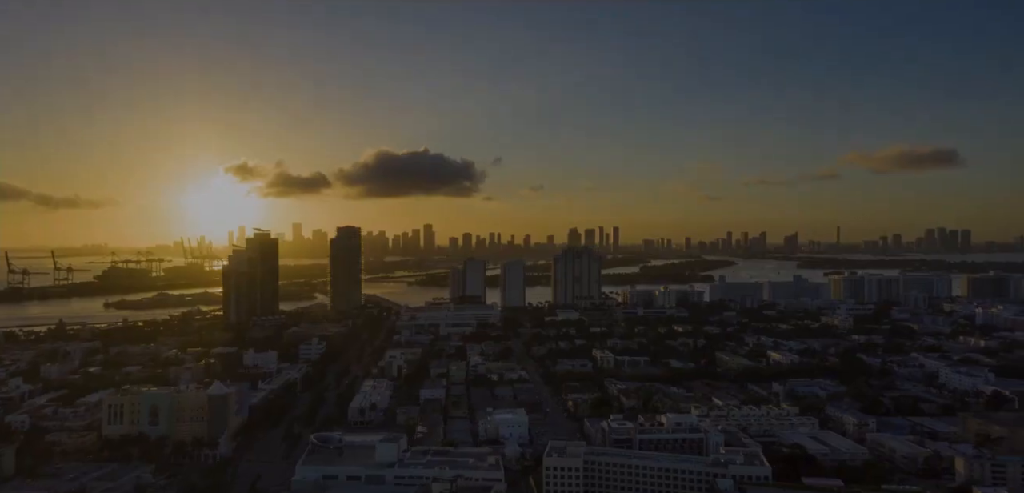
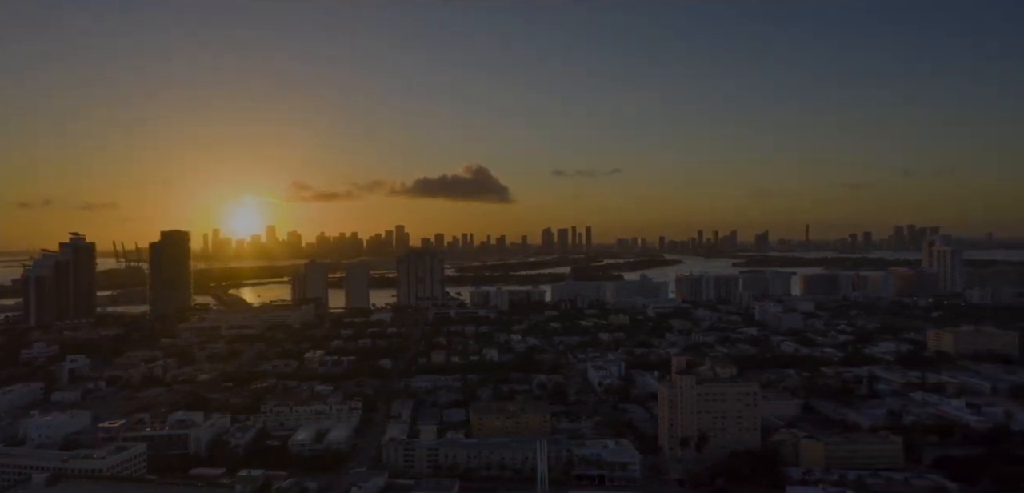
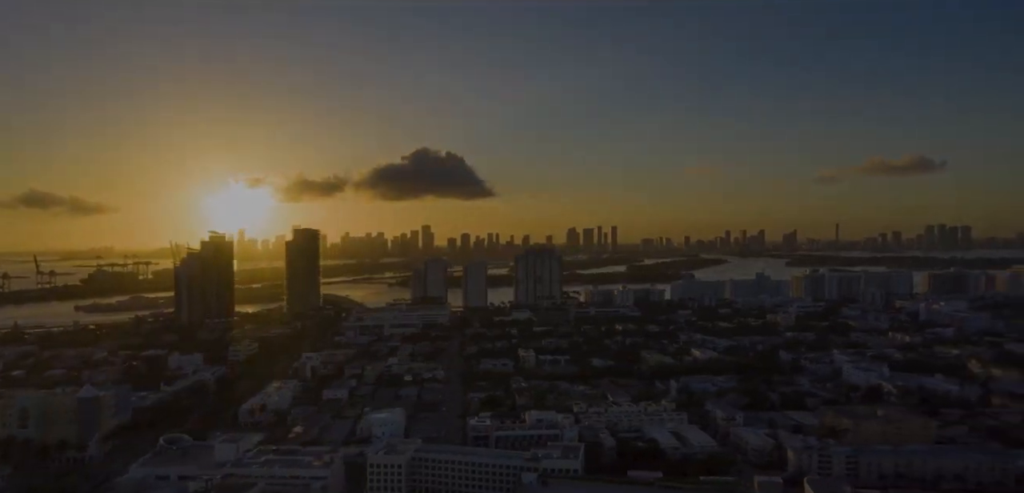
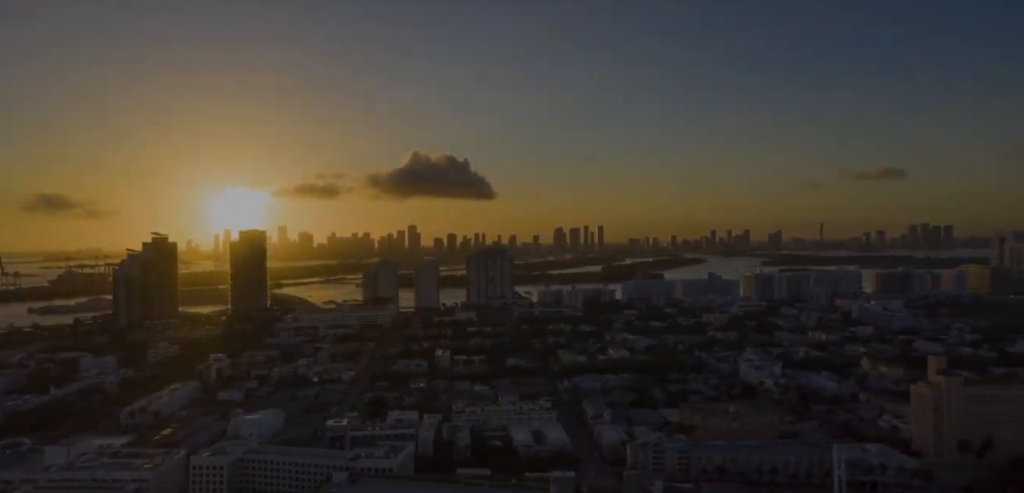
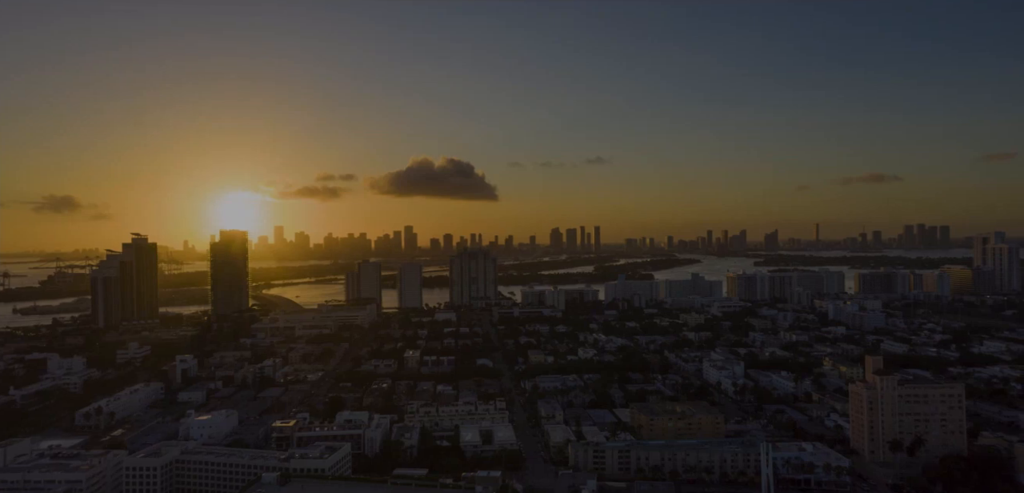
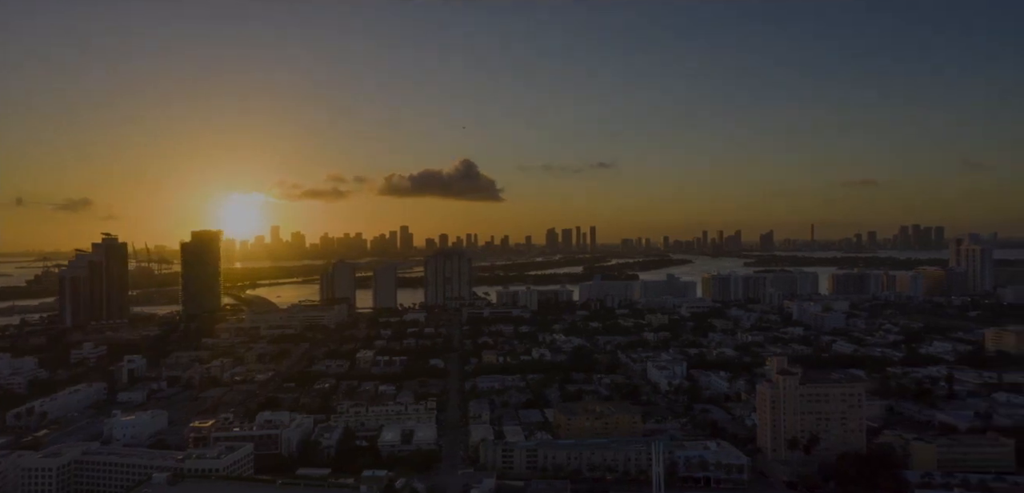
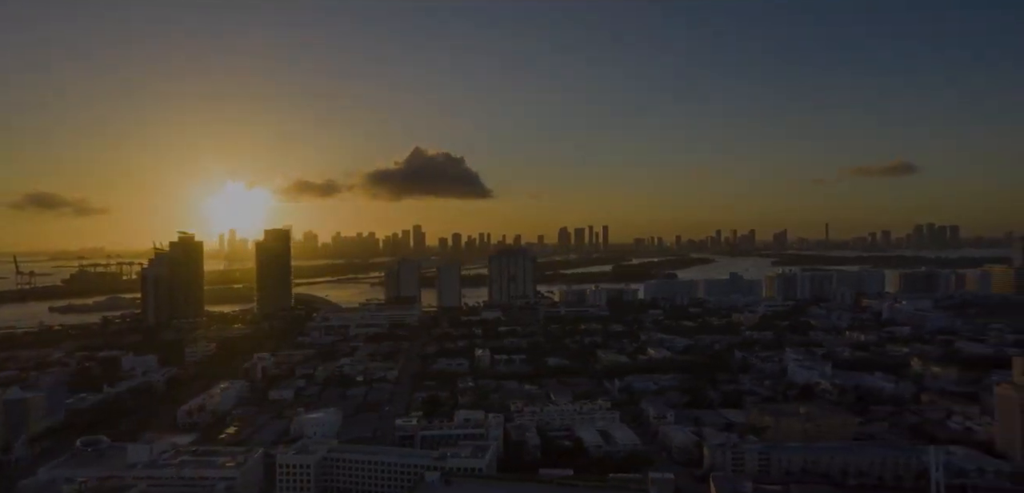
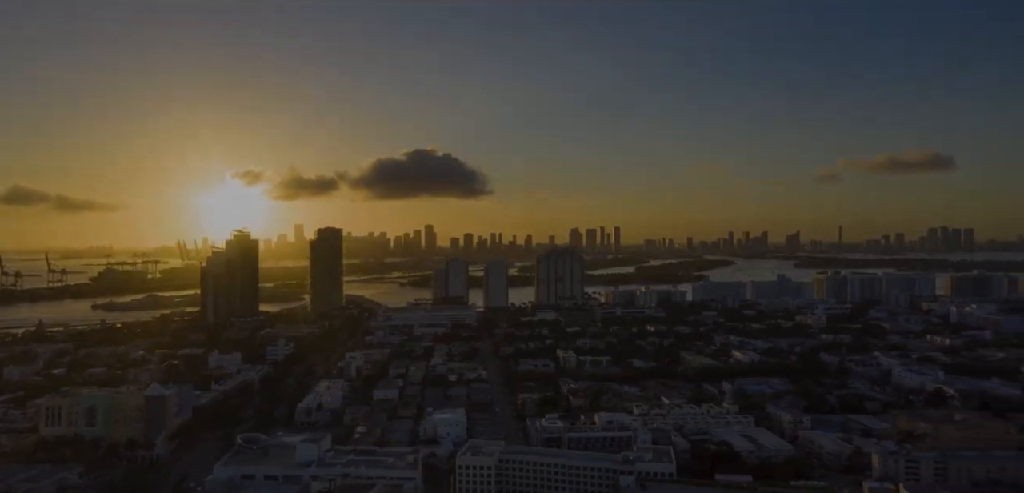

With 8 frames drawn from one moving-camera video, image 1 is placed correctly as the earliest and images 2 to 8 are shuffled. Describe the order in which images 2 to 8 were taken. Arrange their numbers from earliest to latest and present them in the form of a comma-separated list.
8, 3, 7, 4, 5, 6, 2
